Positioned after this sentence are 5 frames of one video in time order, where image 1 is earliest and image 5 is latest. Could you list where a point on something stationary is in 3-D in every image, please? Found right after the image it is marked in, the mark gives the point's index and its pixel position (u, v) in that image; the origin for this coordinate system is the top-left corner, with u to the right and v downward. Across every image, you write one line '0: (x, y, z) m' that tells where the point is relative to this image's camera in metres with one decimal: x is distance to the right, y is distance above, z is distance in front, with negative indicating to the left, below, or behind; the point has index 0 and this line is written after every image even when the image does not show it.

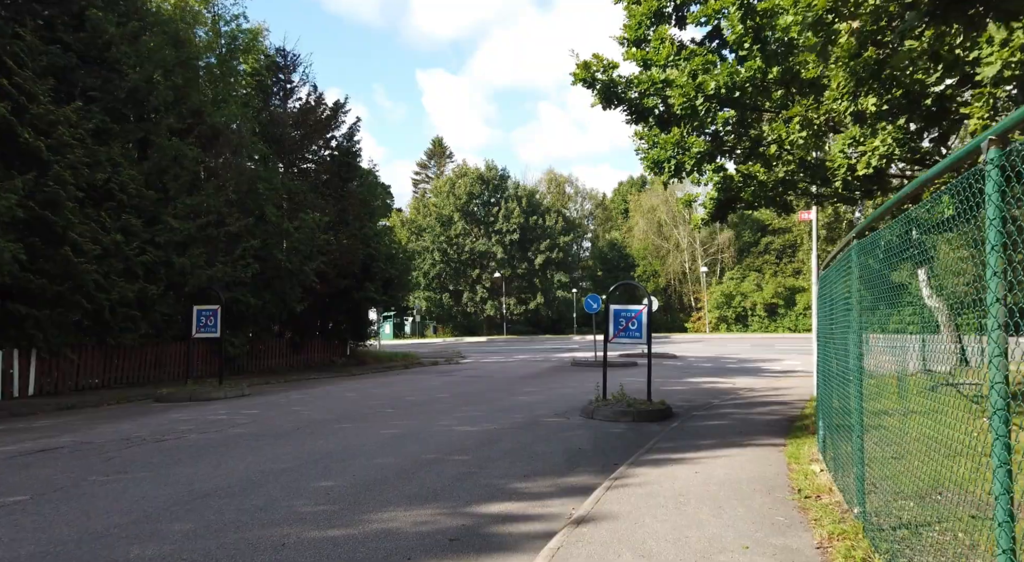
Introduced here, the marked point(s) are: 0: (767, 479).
0: (+2.2, -1.7, +7.7) m
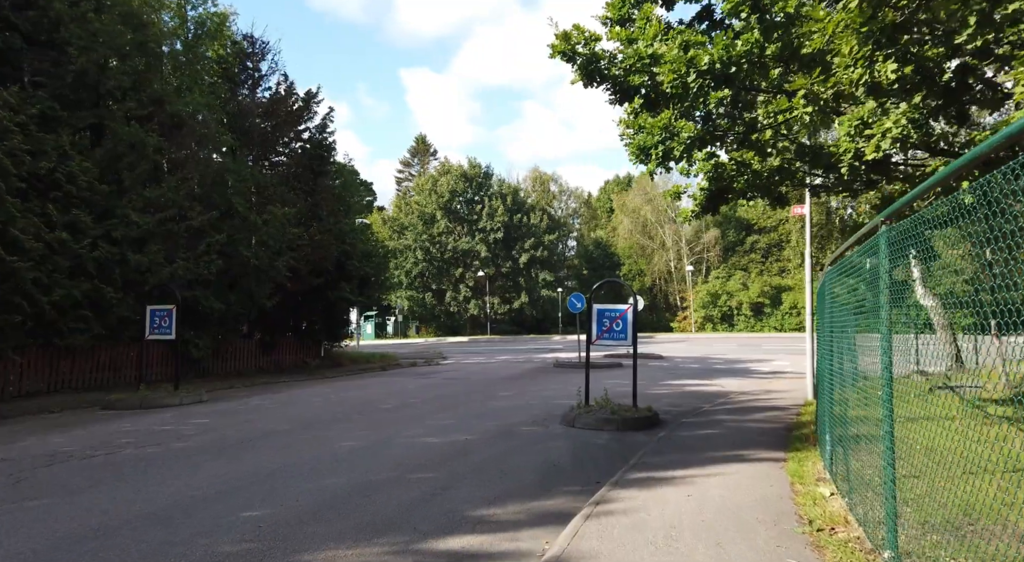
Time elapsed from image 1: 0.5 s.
0: (+1.9, -1.7, +6.8) m
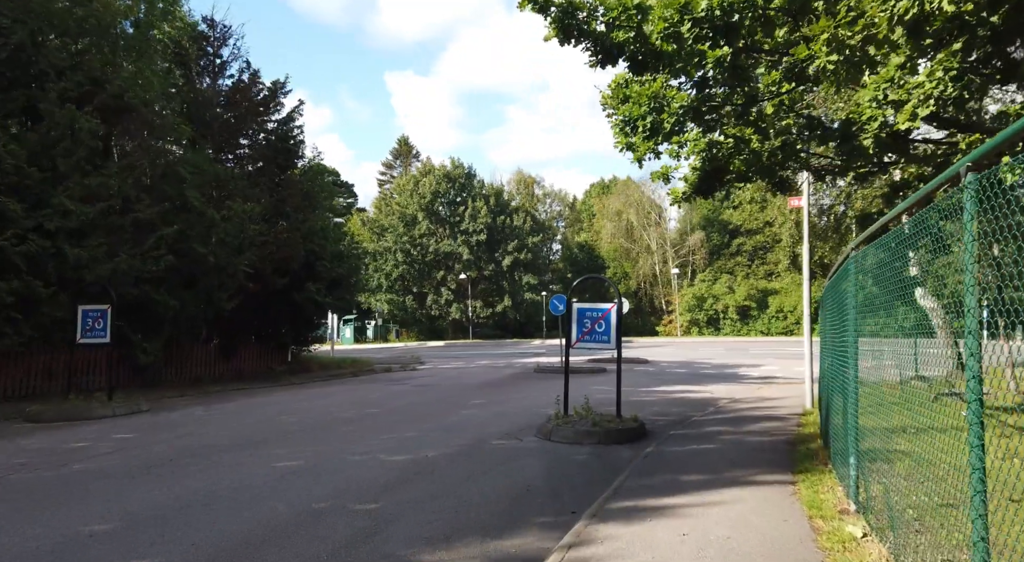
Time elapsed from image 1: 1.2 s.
0: (+1.6, -1.6, +5.5) m
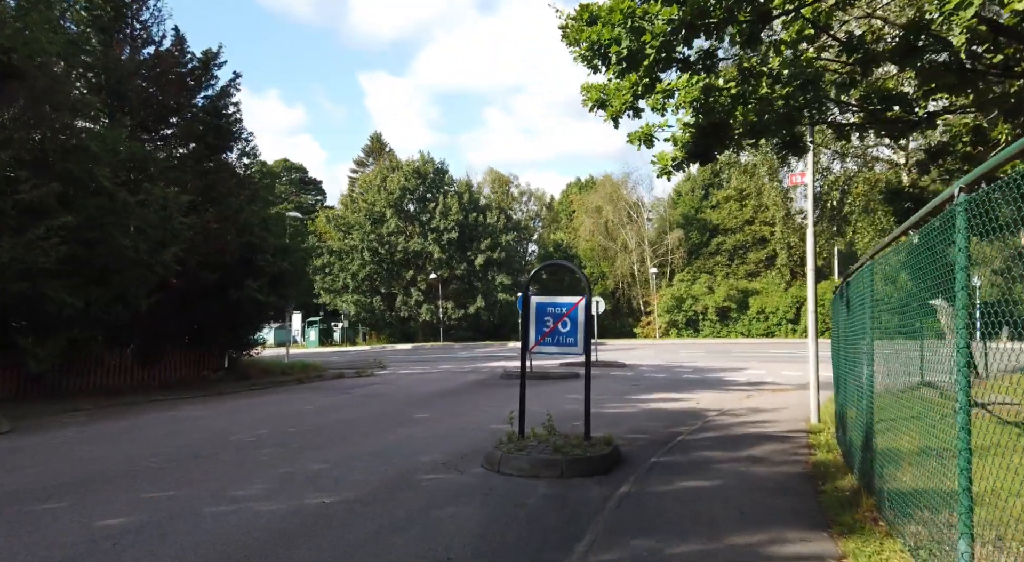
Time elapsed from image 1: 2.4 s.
0: (+1.2, -1.5, +3.2) m
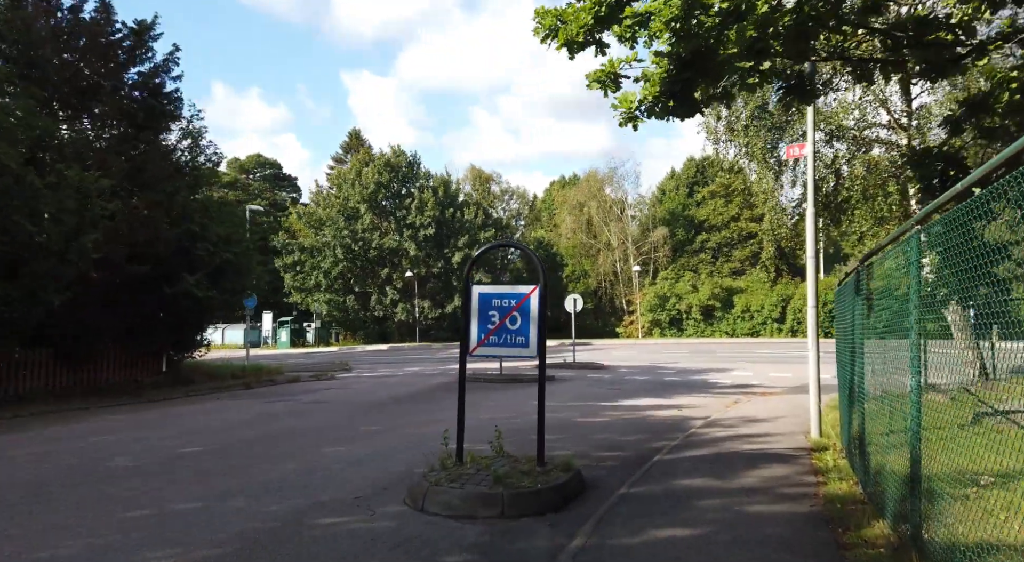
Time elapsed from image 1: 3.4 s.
0: (+0.8, -1.4, +1.3) m
